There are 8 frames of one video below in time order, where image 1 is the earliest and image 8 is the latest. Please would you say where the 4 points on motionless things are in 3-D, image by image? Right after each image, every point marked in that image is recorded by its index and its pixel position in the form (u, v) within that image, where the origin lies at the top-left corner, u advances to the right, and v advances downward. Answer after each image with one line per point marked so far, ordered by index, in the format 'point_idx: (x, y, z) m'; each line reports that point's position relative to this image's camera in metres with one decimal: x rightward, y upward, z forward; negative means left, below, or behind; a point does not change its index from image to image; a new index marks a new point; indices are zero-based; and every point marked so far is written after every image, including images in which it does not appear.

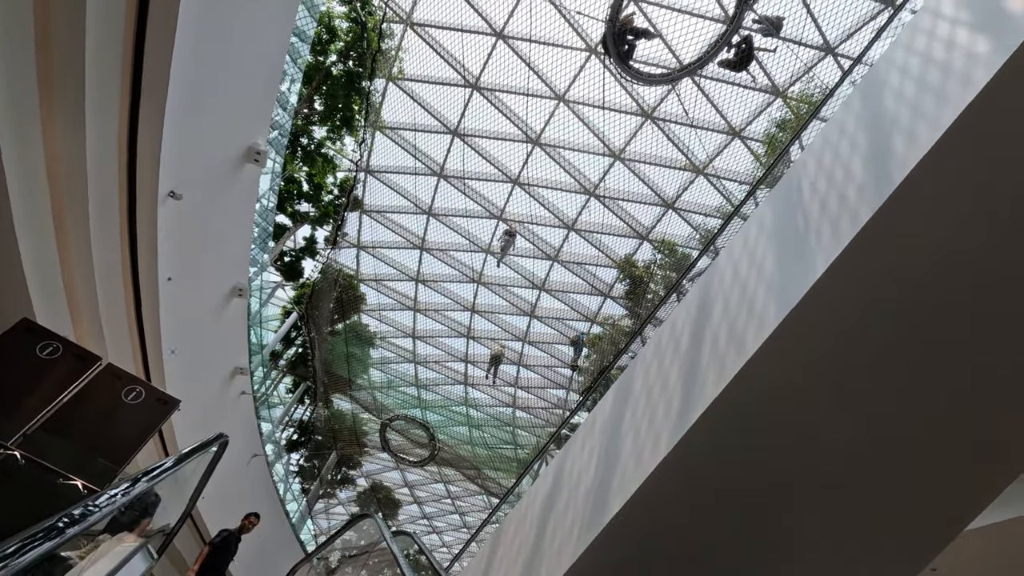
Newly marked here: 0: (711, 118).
0: (+4.4, +3.7, +12.2) m
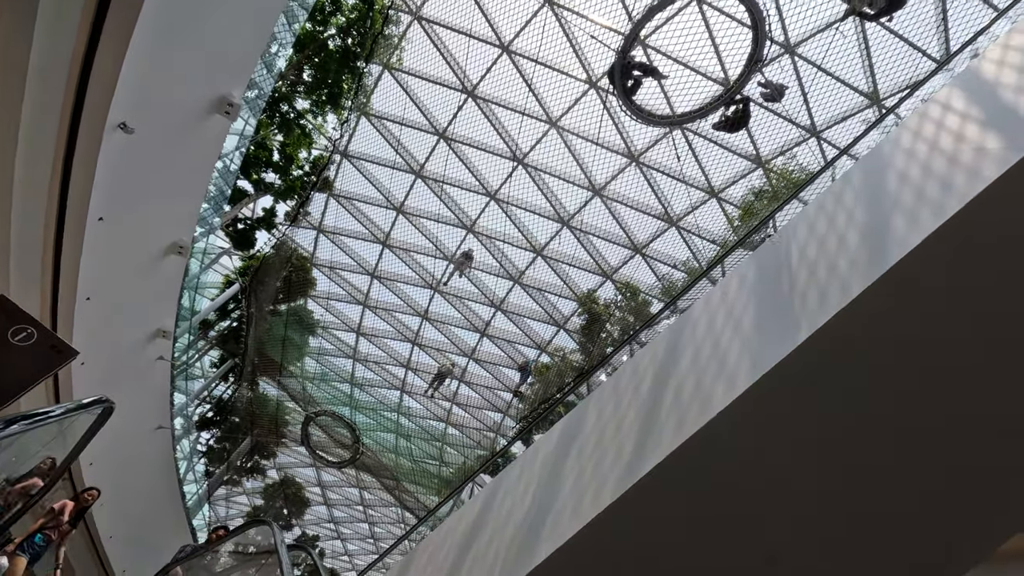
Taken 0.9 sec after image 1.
0: (+4.1, +2.6, +12.3) m
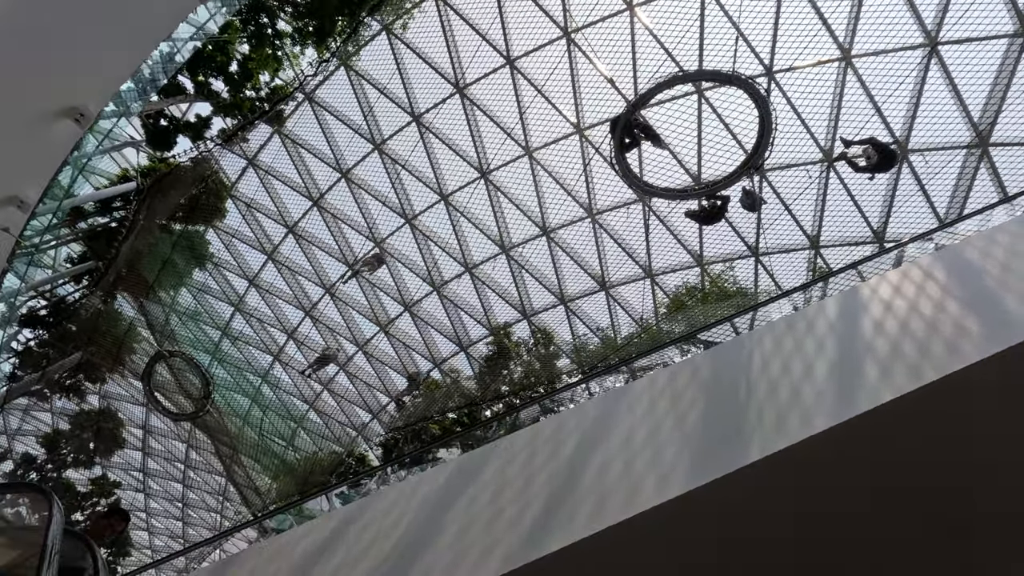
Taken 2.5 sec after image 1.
0: (+2.9, +0.9, +12.5) m
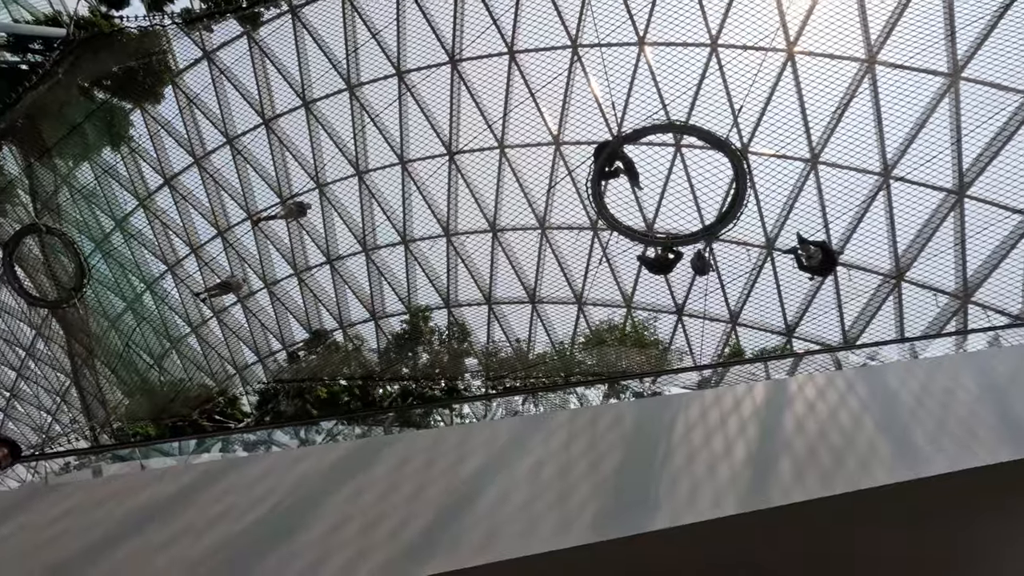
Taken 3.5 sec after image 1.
0: (+1.4, +0.3, +12.6) m
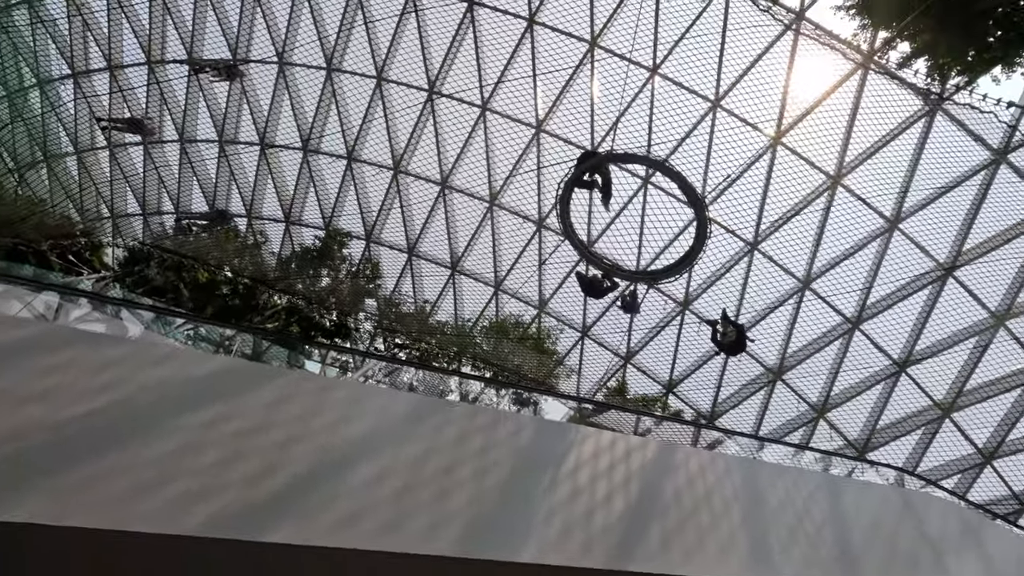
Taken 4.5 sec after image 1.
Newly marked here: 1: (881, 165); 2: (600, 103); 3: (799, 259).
0: (-0.2, +0.6, +12.4) m
1: (+7.0, +2.3, +10.2) m
2: (+1.8, +3.7, +10.8) m
3: (+6.4, +0.6, +11.8) m
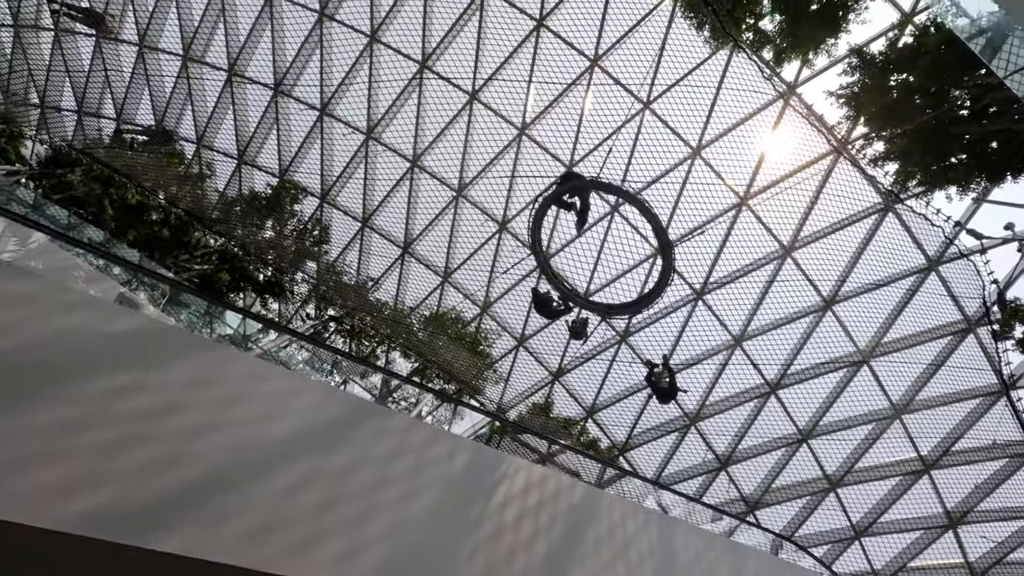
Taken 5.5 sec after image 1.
0: (-1.2, +0.8, +12.2) m
1: (+6.4, +0.8, +10.8) m
2: (+1.5, +3.3, +10.8) m
3: (+5.2, -0.7, +12.3) m
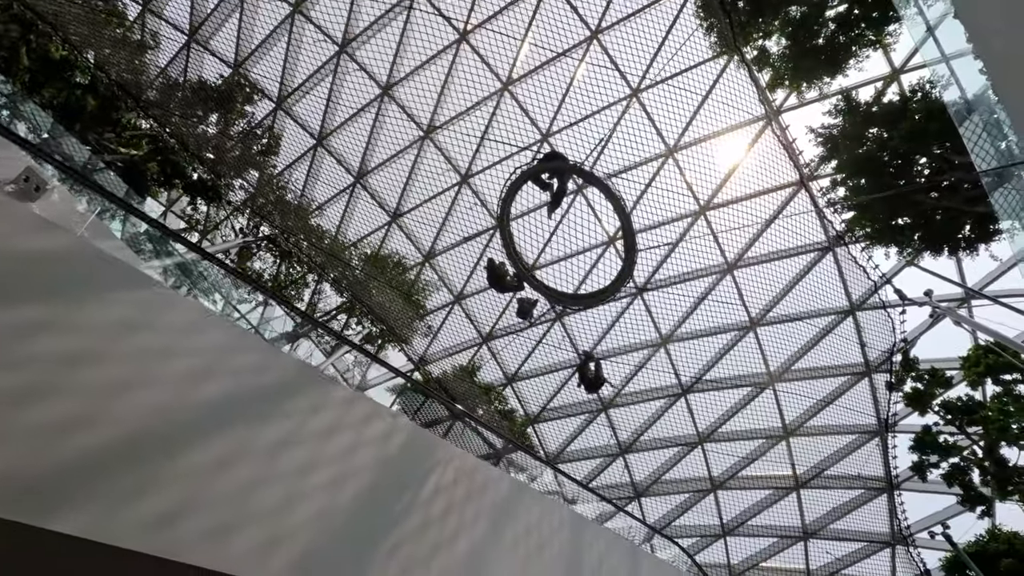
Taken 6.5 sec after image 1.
0: (-2.2, +2.0, +11.7) m
1: (+5.4, +0.3, +11.3) m
2: (+1.2, +3.7, +10.4) m
3: (+3.8, -0.7, +12.7) m
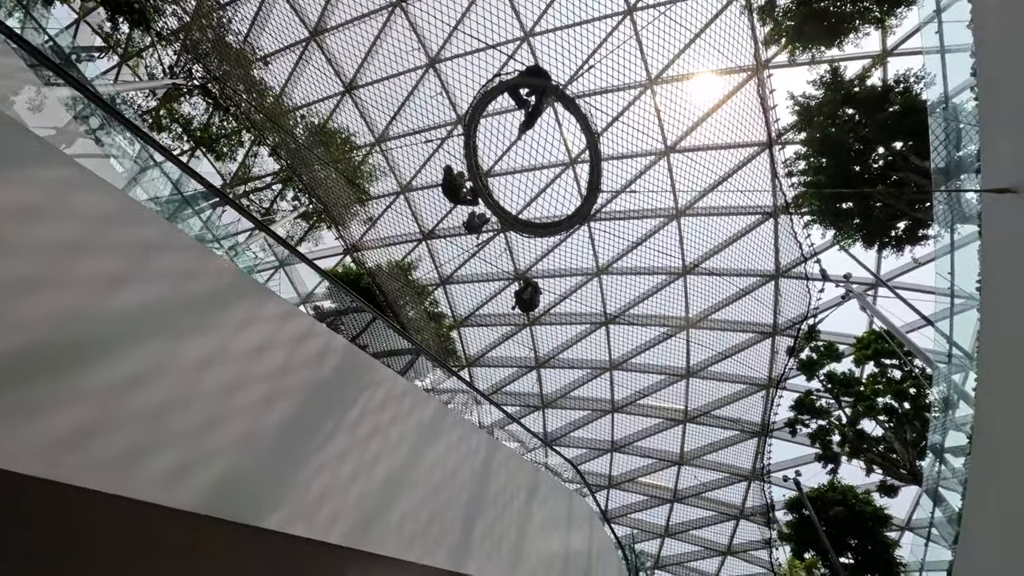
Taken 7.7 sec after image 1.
0: (-2.8, +4.3, +10.6) m
1: (+4.3, +1.3, +11.6) m
2: (+1.0, +5.1, +9.6) m
3: (+2.4, +0.9, +12.9) m
